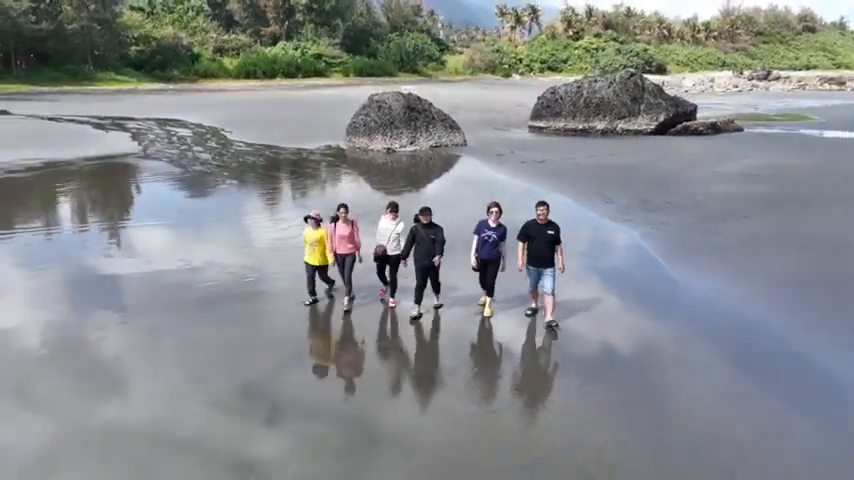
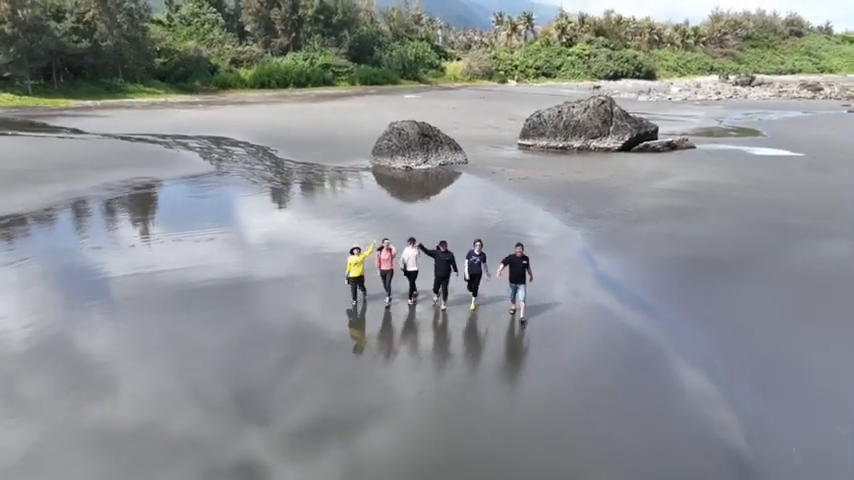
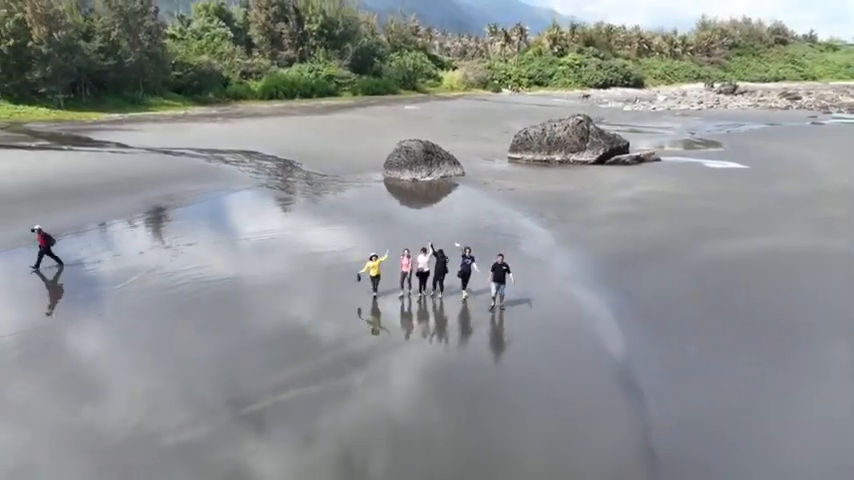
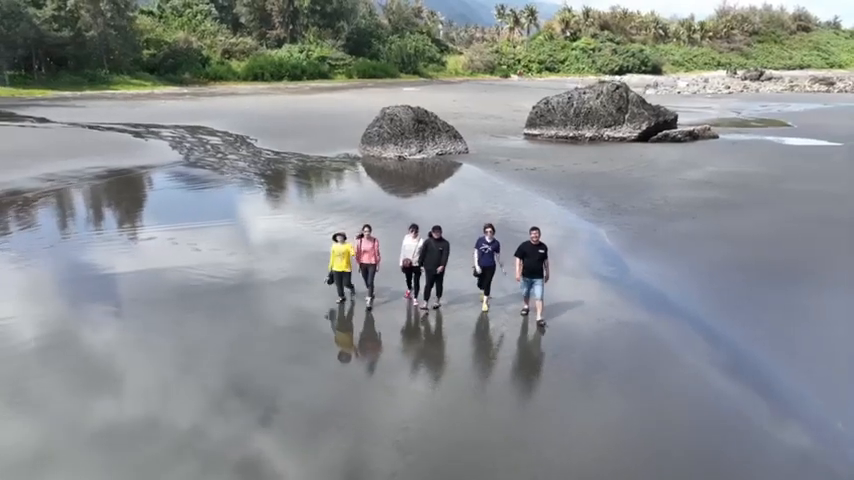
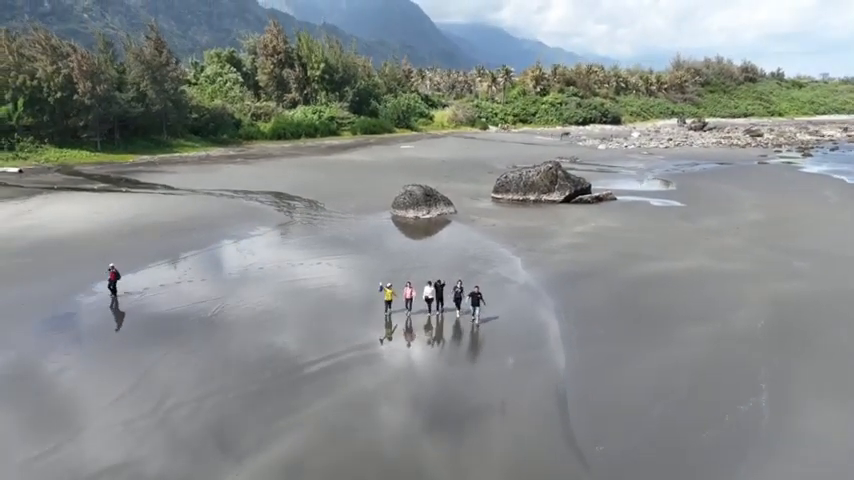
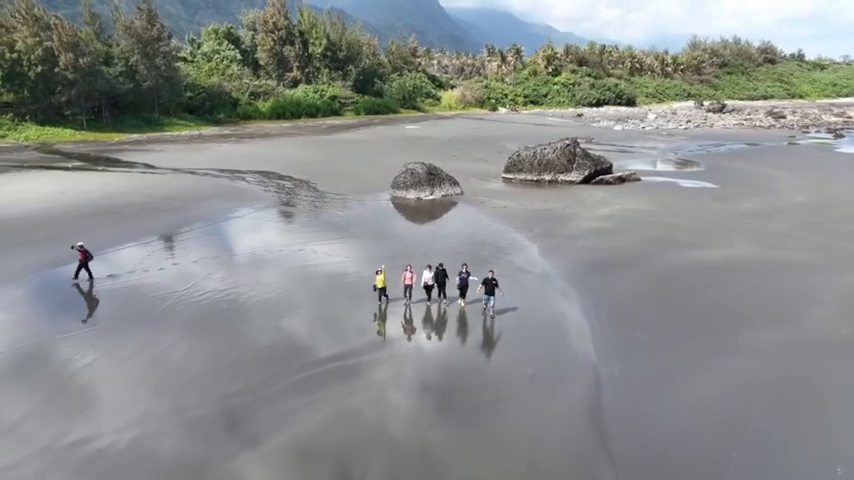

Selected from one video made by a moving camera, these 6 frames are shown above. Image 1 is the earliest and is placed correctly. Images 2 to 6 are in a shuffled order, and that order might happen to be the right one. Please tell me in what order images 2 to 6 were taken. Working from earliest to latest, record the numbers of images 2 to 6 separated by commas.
4, 2, 3, 6, 5
